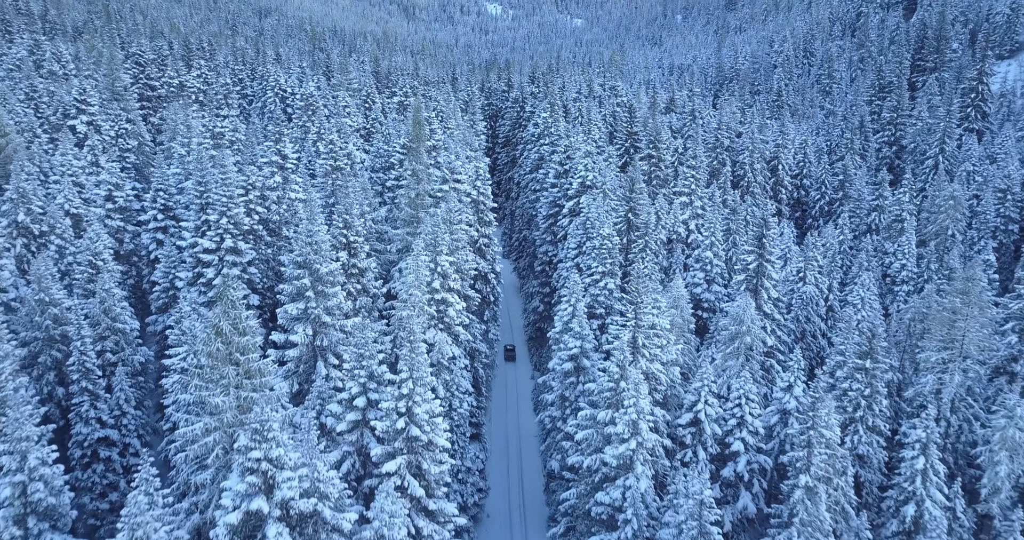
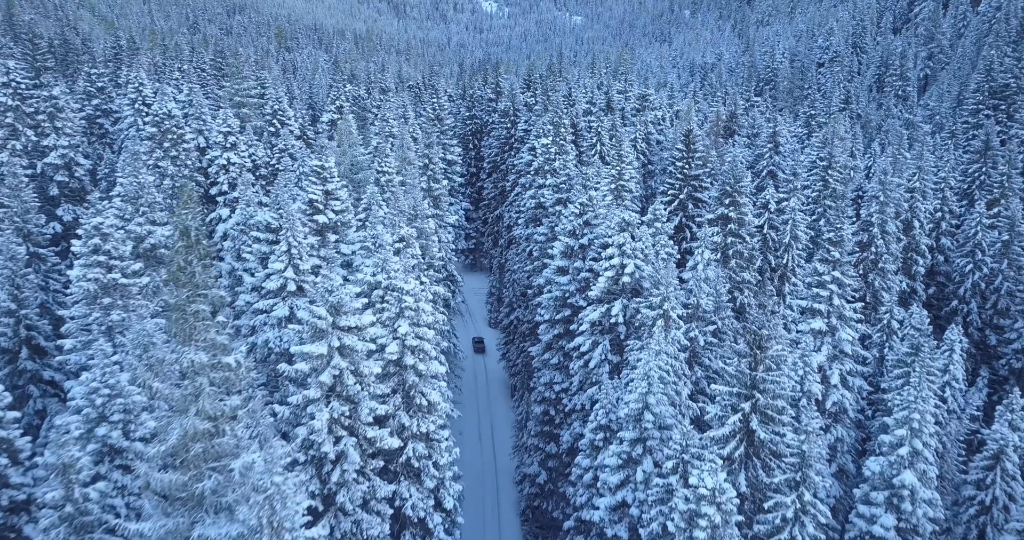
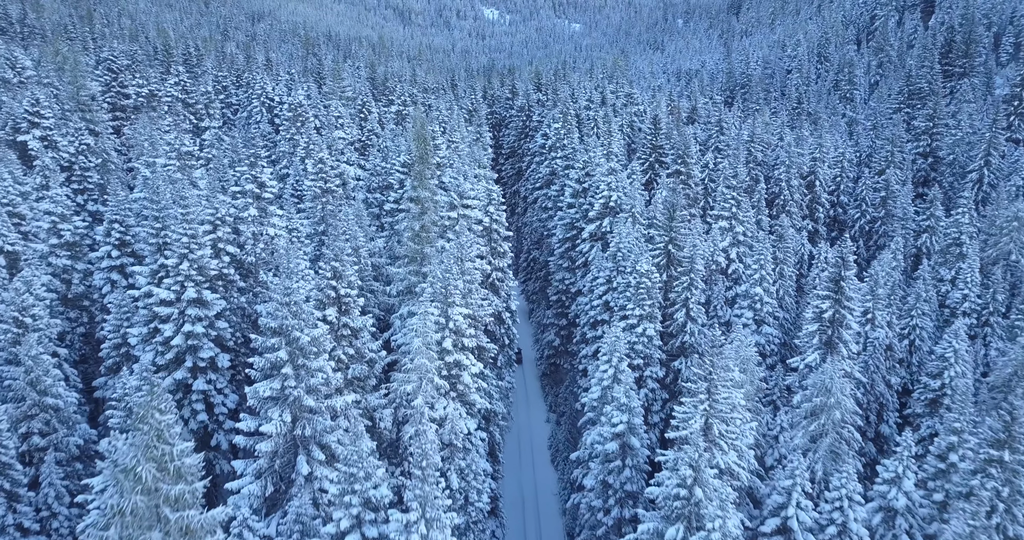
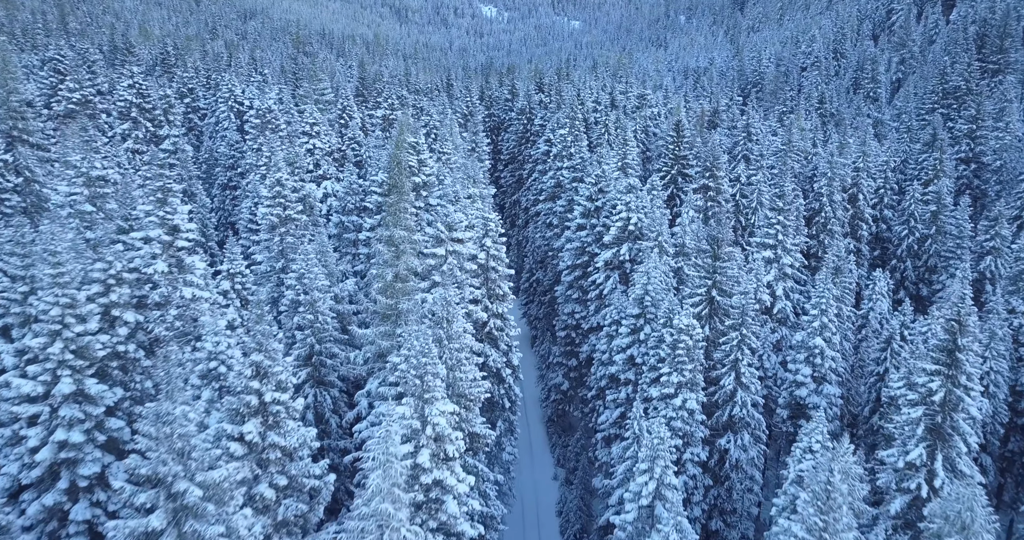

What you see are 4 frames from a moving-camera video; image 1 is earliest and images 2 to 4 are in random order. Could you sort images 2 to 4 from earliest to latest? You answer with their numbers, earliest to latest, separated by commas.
3, 4, 2
